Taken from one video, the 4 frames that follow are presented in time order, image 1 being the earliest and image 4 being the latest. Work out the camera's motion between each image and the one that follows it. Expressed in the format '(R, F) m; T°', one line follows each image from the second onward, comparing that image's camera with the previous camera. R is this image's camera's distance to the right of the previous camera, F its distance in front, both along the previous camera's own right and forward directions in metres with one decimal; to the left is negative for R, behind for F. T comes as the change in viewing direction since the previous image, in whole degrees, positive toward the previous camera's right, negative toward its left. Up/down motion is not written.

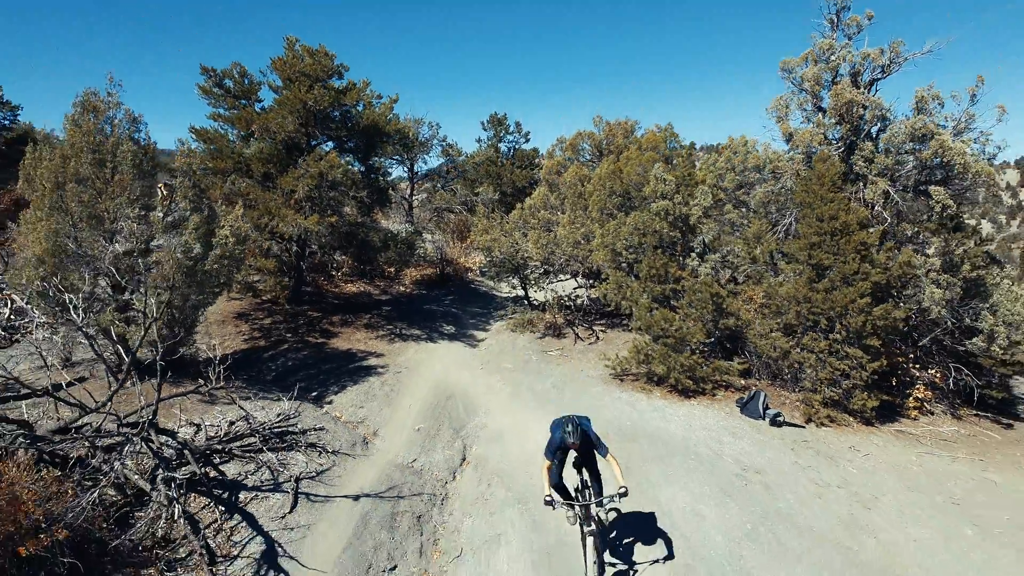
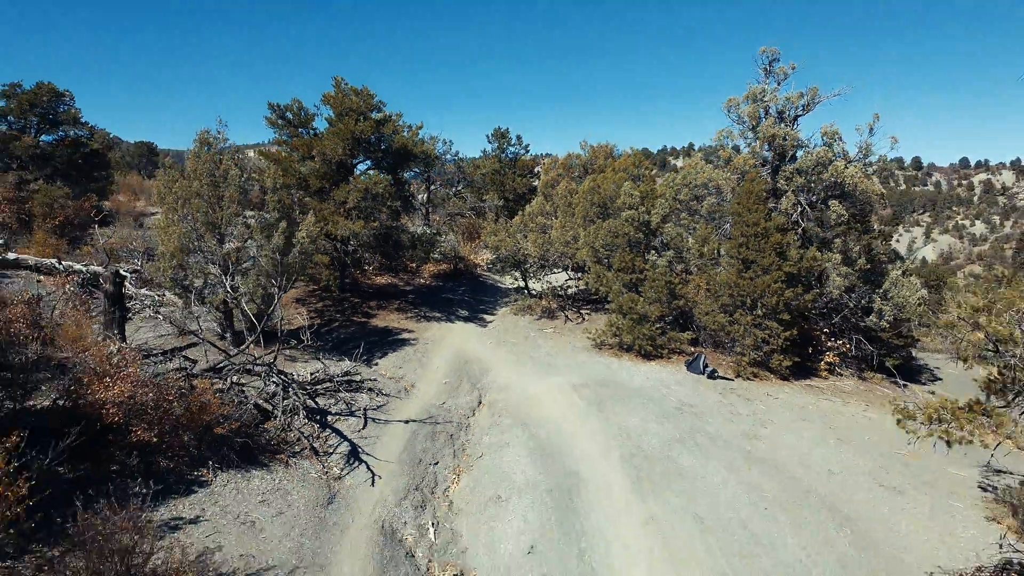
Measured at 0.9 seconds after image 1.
(-0.1, -3.1) m; 0°
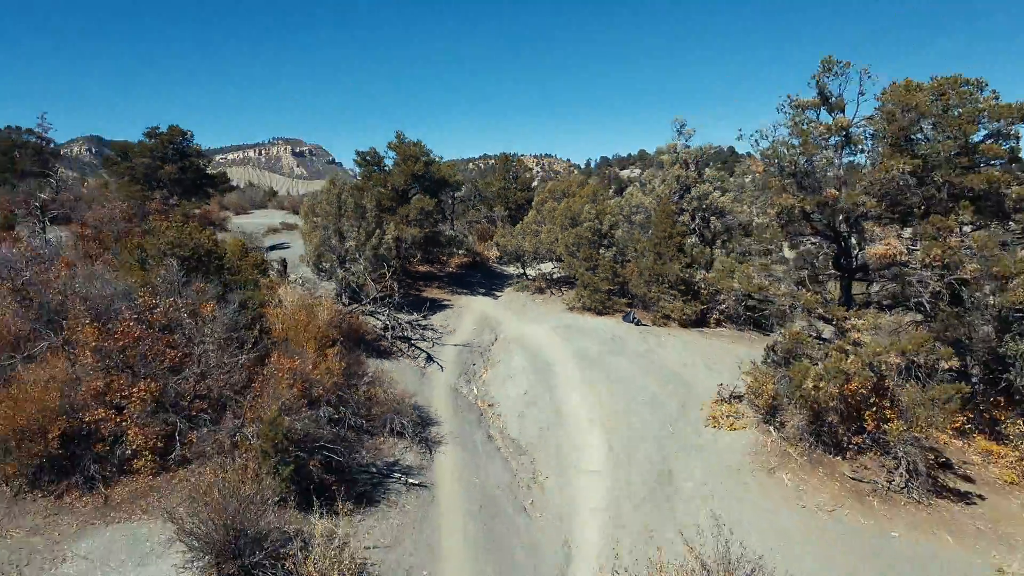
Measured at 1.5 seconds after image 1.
(-0.2, -7.7) m; 0°
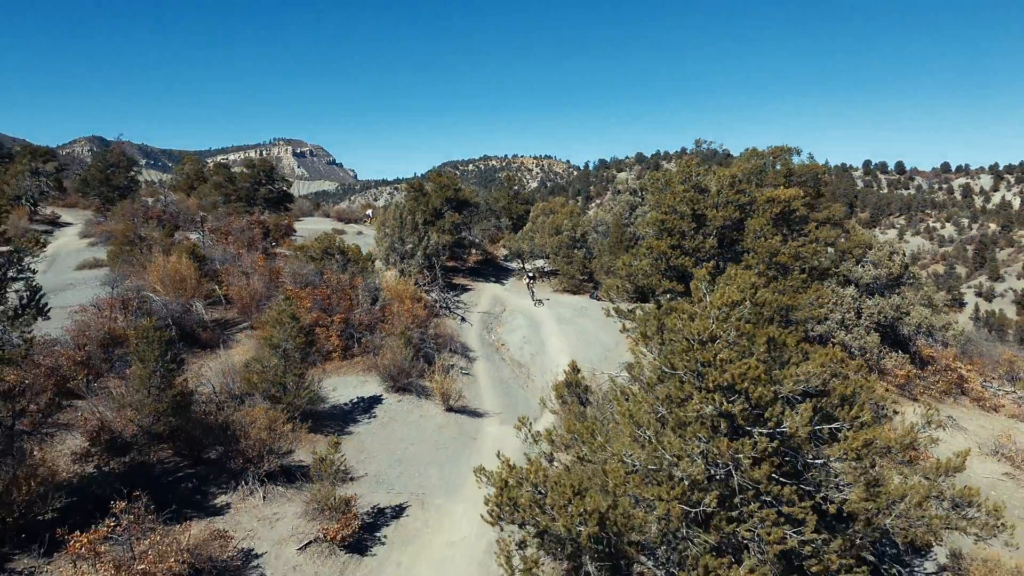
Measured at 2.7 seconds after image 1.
(-0.2, -9.7) m; 0°
